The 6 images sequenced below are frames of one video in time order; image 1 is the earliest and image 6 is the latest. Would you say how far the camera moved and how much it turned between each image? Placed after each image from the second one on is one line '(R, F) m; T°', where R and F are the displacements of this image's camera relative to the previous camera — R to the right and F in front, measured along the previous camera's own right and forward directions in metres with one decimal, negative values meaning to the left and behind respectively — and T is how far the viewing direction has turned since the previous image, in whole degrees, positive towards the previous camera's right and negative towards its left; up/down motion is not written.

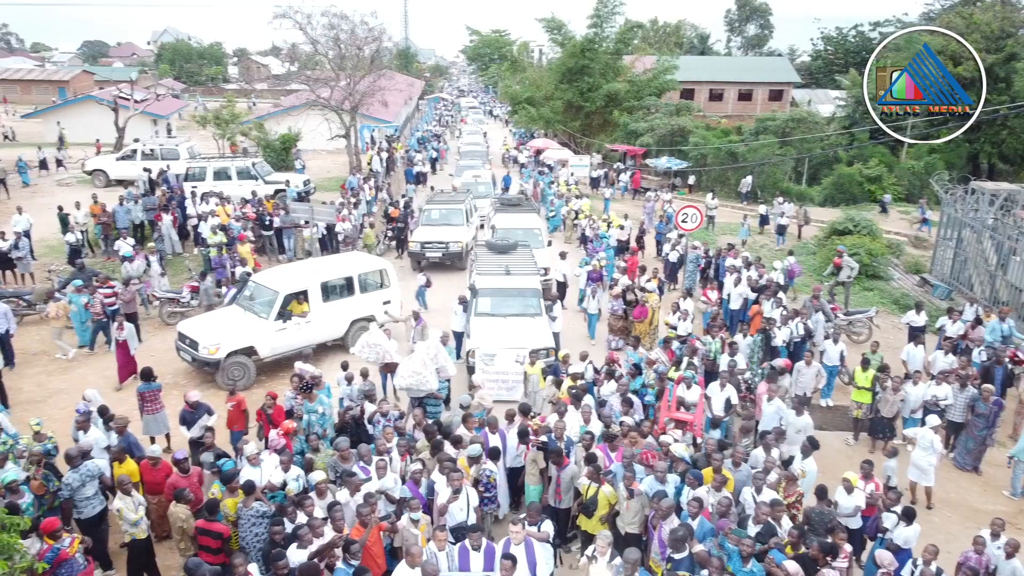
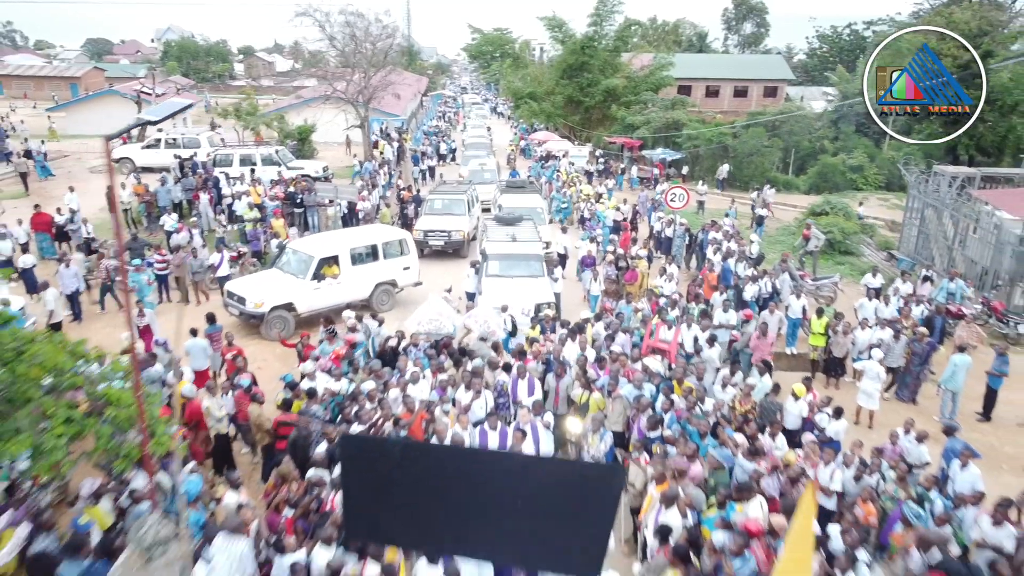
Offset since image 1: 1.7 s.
(-0.1, -1.8) m; 0°
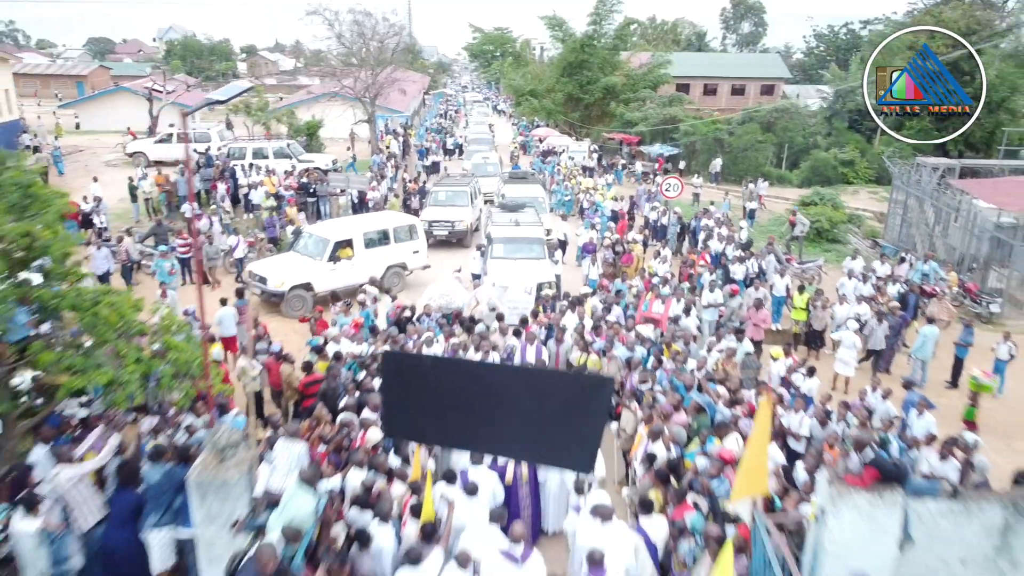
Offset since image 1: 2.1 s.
(-0.1, -0.9) m; 0°
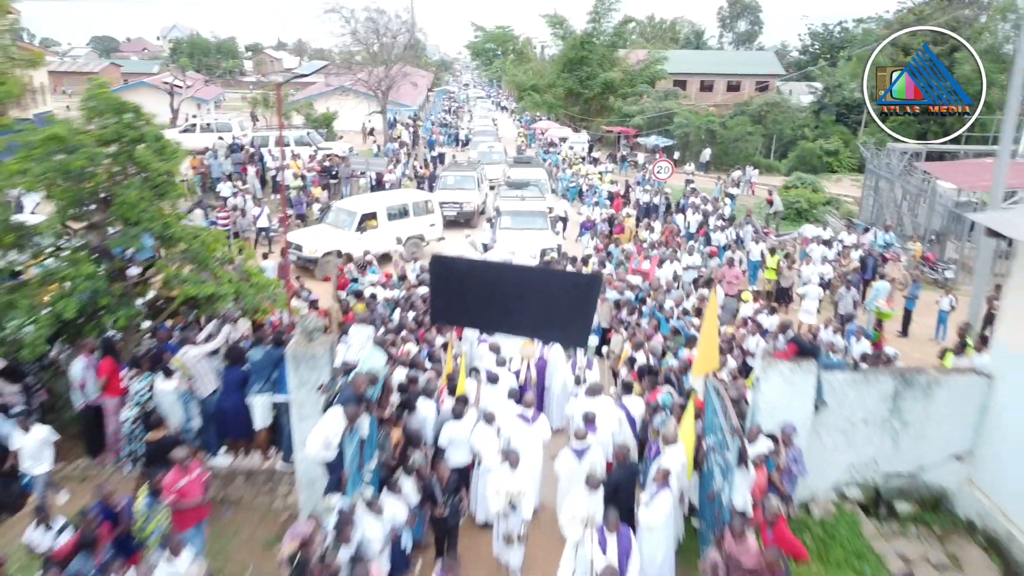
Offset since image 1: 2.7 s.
(-0.1, -1.8) m; 0°
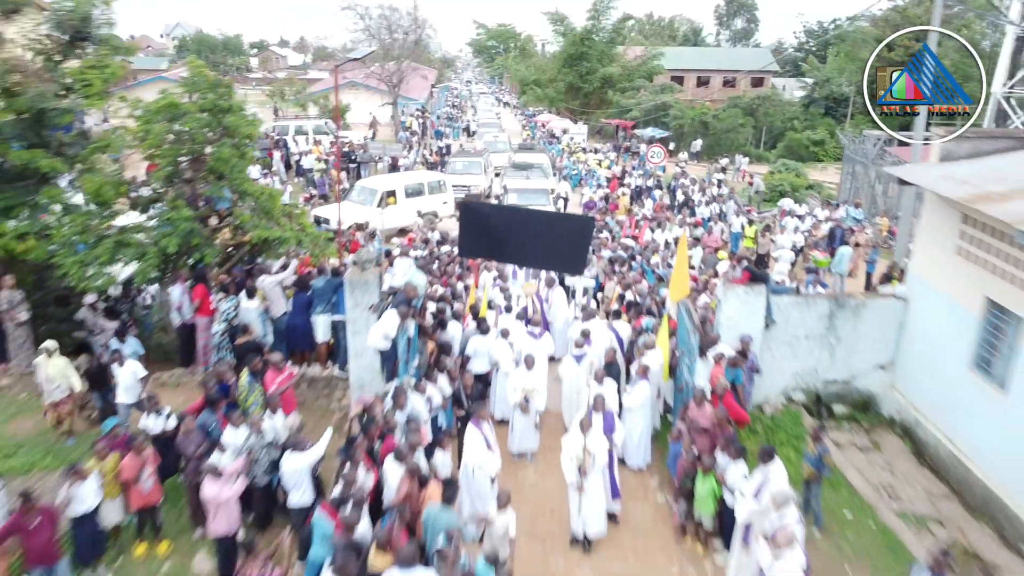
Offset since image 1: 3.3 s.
(-0.1, -1.8) m; 0°
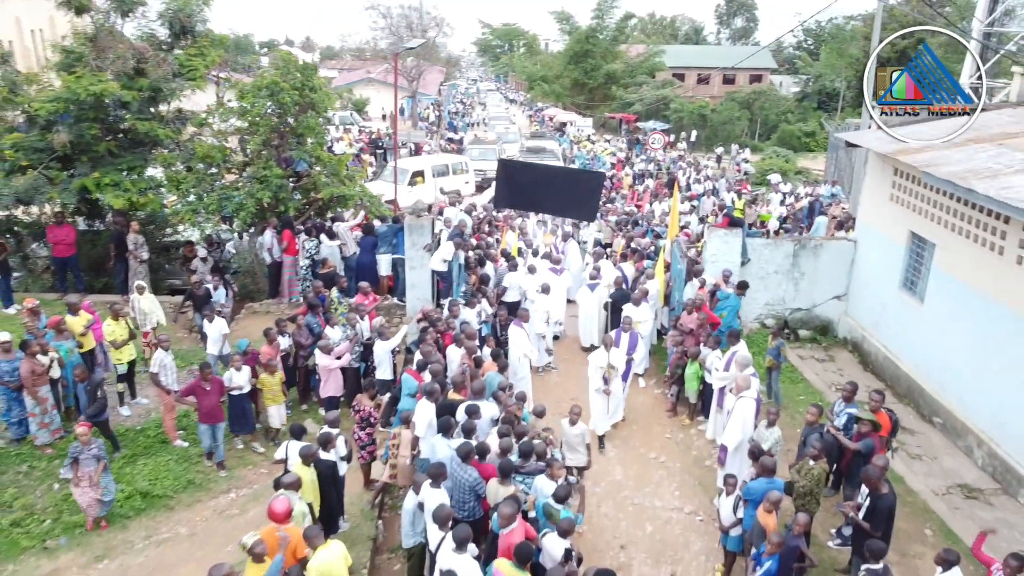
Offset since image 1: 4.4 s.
(-0.3, -2.2) m; 0°
